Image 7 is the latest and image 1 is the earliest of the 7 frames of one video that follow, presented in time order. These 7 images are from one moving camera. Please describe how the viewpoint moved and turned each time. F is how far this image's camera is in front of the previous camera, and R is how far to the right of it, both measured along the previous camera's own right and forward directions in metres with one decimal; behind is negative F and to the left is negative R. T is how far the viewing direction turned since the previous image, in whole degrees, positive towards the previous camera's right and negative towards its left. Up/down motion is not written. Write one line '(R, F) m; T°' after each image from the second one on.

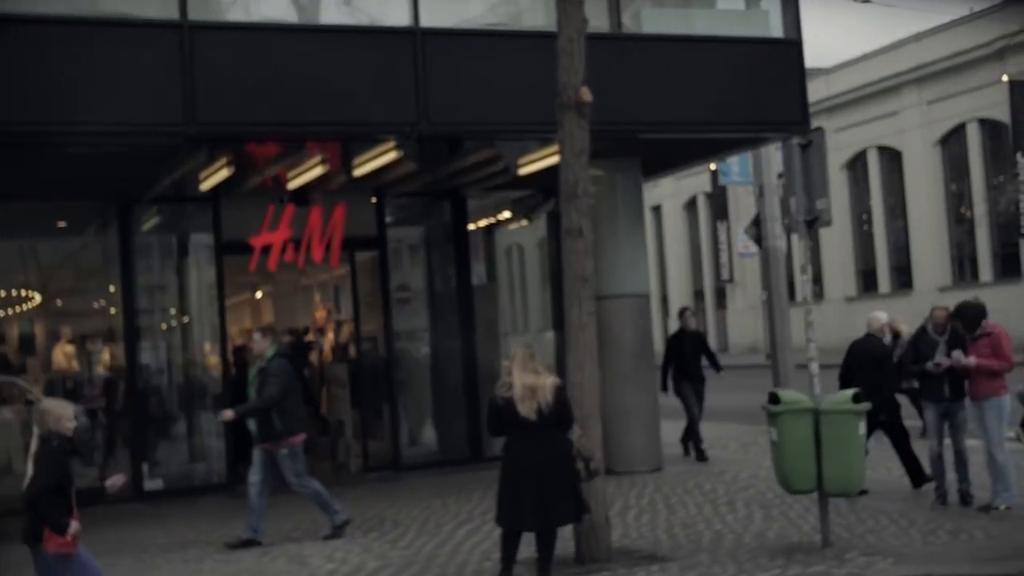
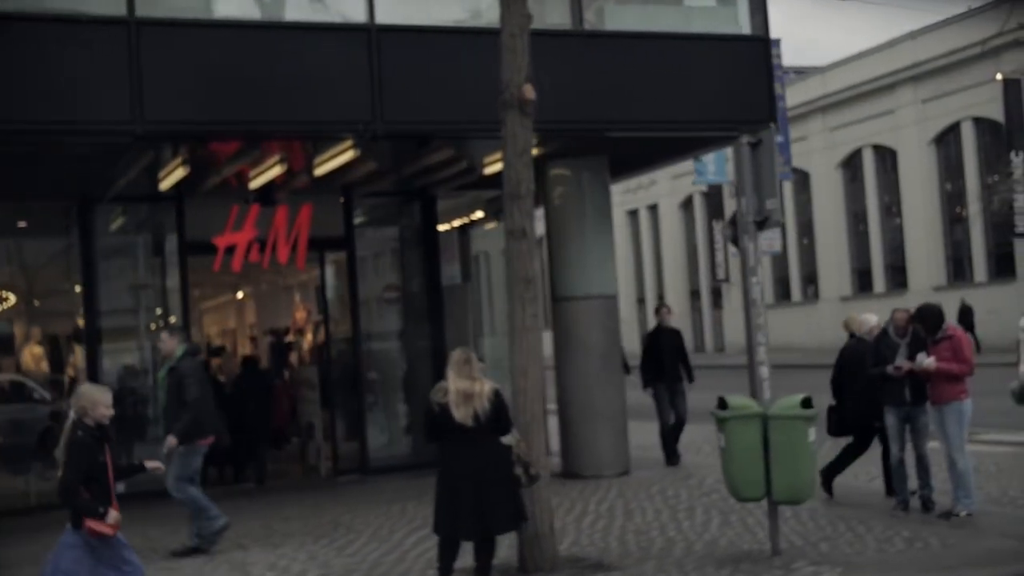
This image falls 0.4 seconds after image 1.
(+0.4, +0.2) m; 0°
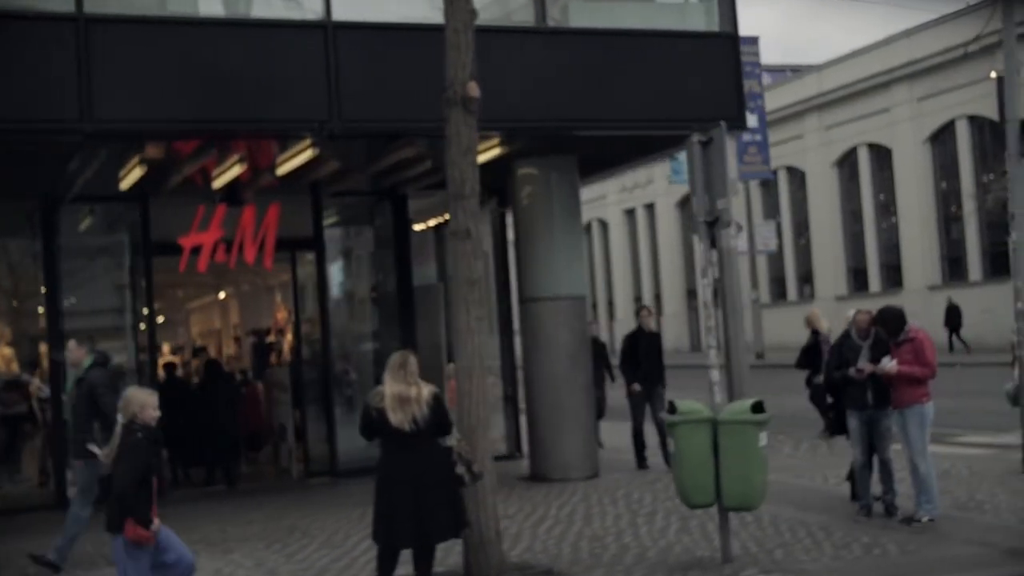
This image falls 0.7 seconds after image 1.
(+0.4, +0.2) m; 0°
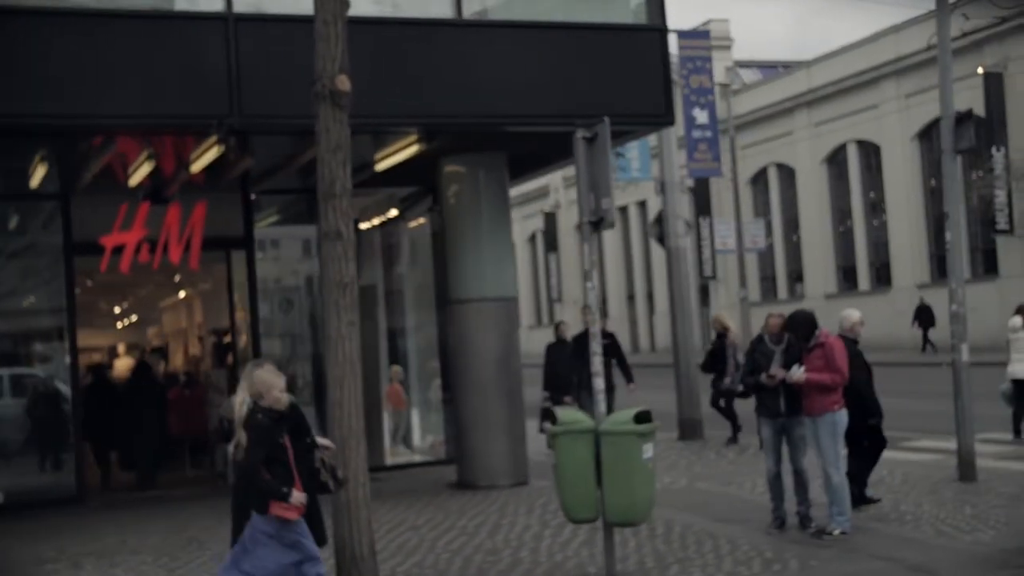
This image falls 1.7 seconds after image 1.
(+0.8, +0.4) m; 0°
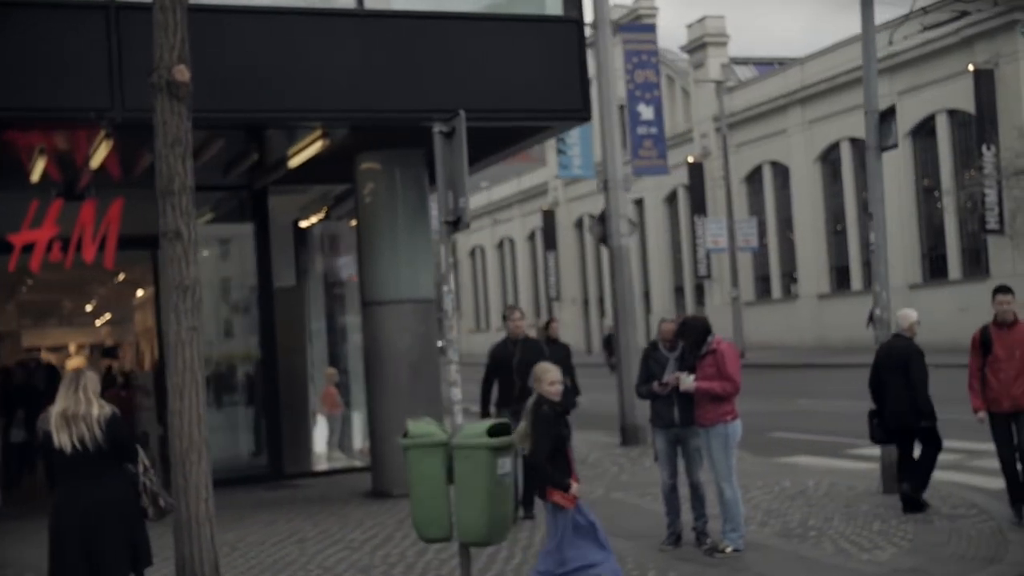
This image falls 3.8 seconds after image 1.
(+1.0, +0.5) m; -1°
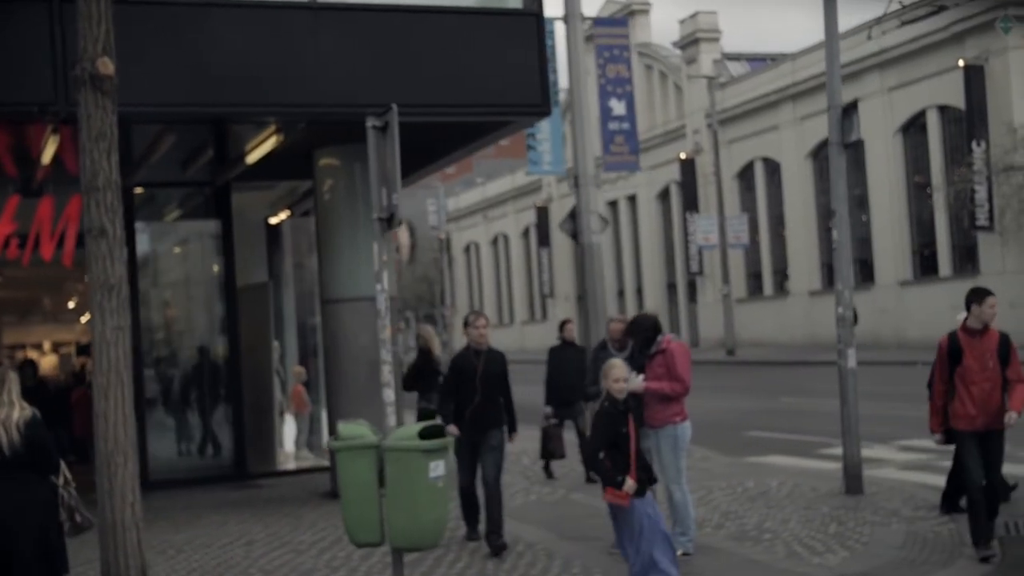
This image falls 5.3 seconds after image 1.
(+0.4, +0.2) m; 0°
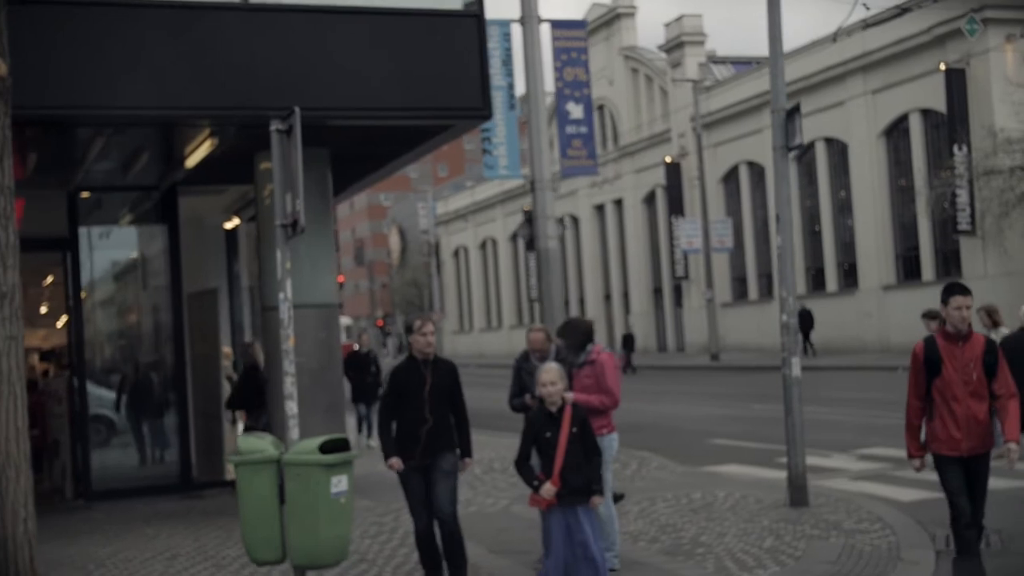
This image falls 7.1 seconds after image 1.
(+0.5, +0.2) m; 0°
